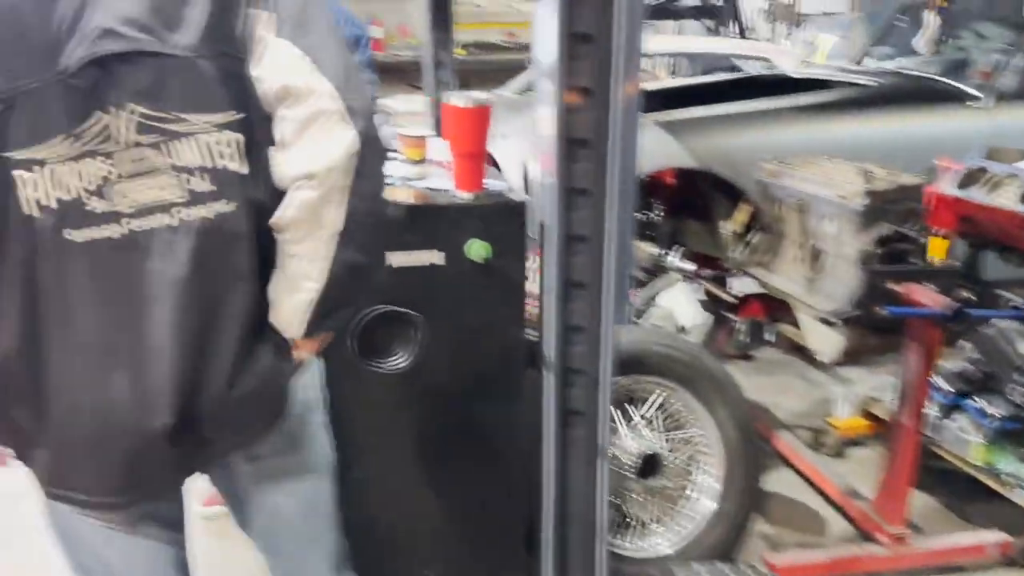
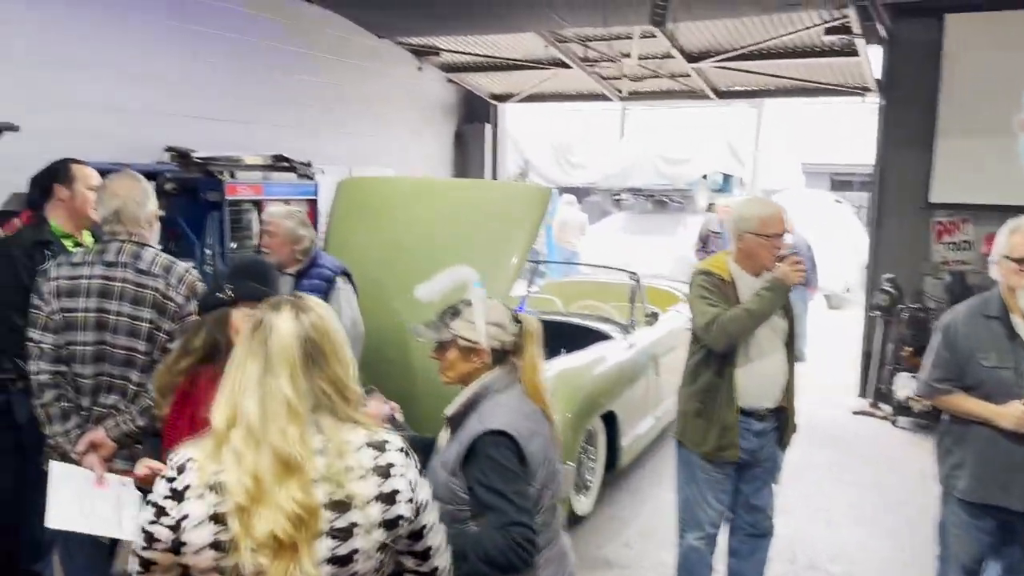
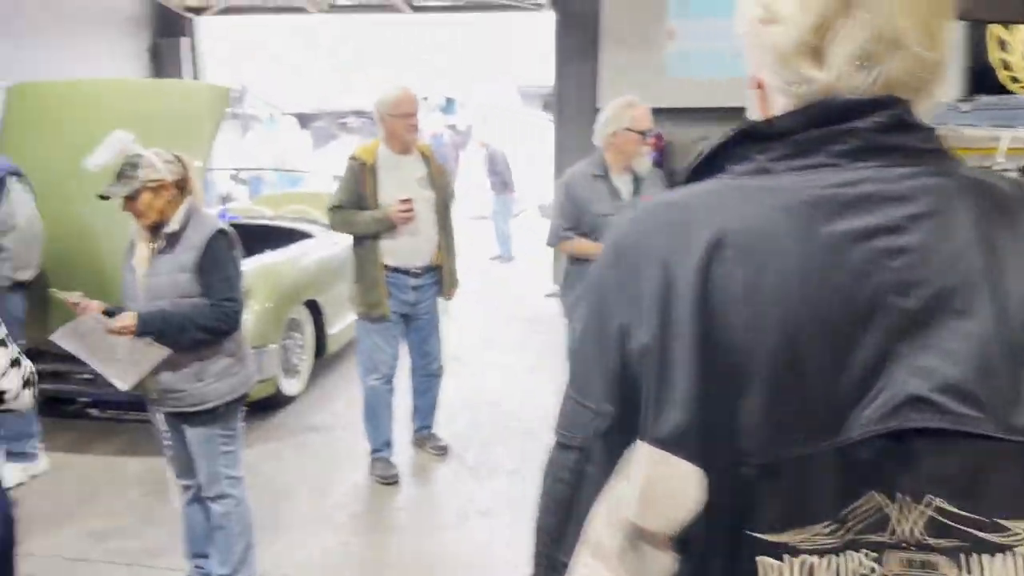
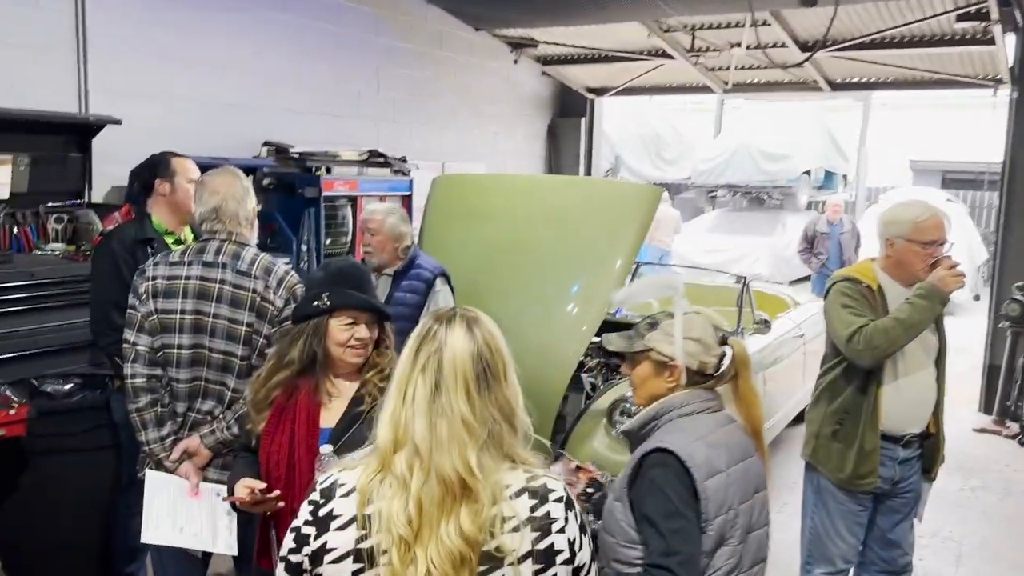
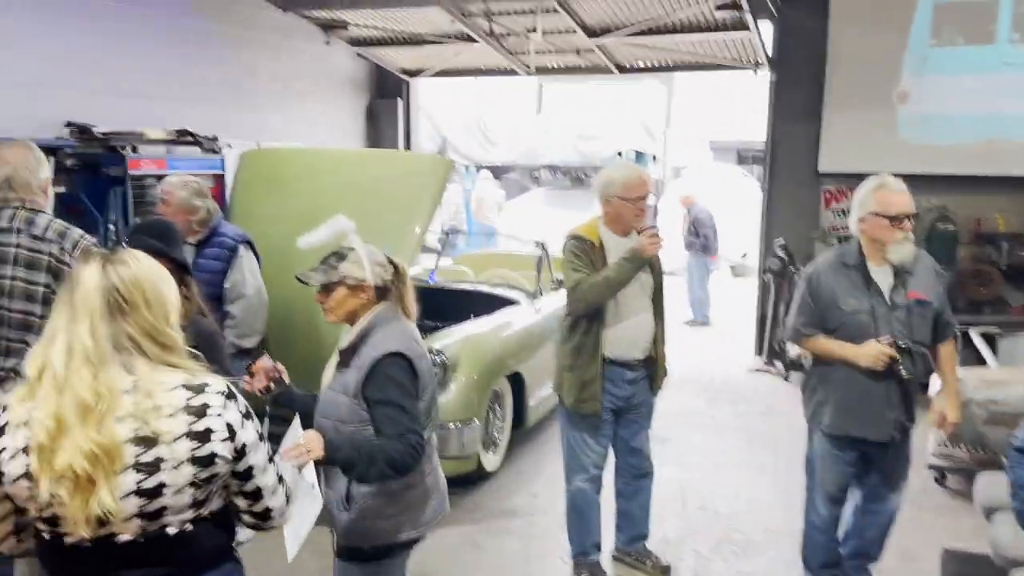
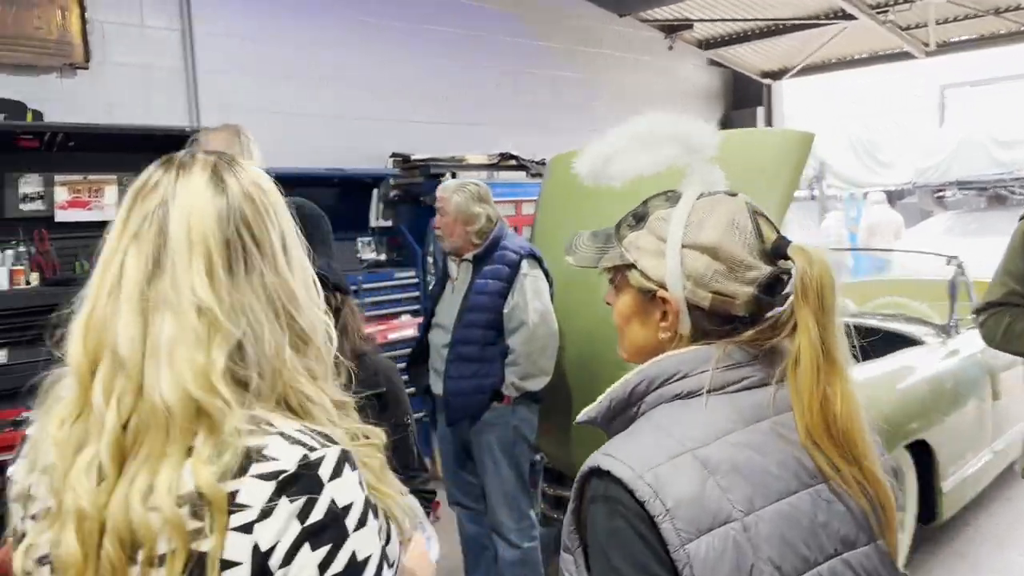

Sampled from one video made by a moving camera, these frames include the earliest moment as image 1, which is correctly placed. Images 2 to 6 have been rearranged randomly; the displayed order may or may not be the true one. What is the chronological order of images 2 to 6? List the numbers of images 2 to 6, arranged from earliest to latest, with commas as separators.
3, 5, 2, 4, 6
